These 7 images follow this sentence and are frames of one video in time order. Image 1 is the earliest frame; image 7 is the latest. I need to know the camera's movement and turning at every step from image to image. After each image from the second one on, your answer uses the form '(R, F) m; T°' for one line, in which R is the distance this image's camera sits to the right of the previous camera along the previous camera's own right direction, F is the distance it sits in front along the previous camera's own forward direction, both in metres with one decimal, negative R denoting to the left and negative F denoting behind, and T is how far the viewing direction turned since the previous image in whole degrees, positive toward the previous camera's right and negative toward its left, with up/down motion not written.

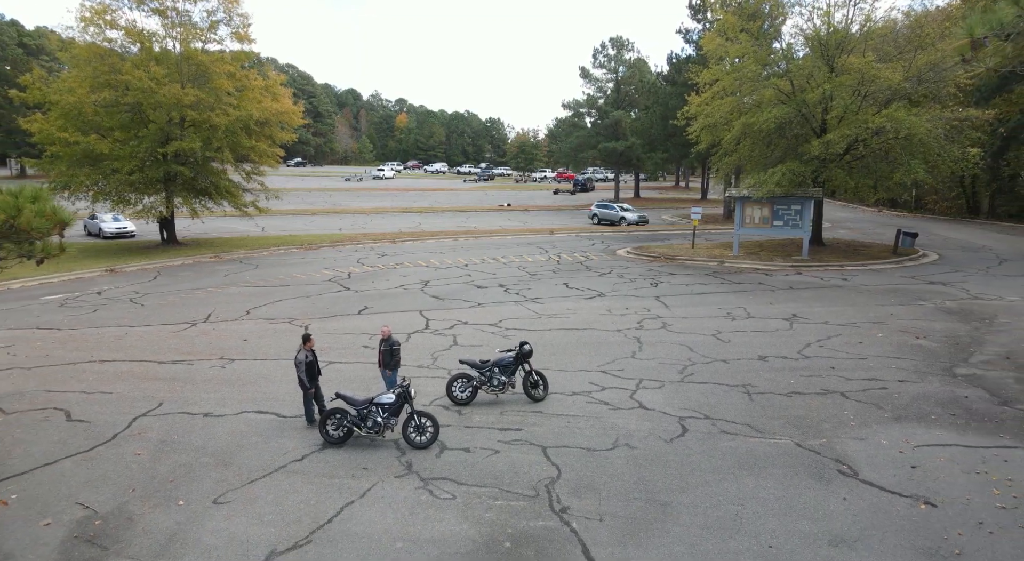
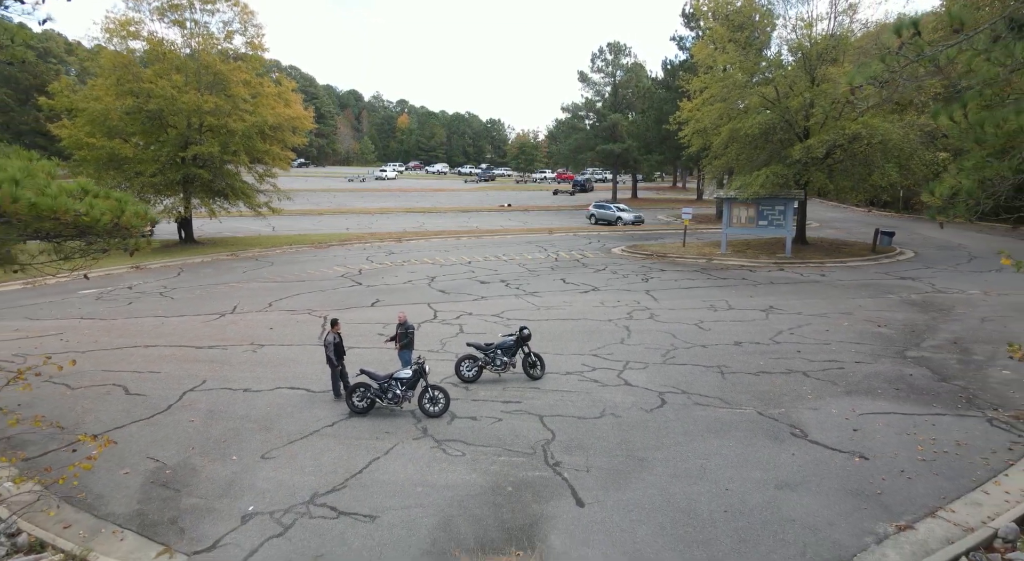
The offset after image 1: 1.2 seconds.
(0.0, -1.1) m; 0°
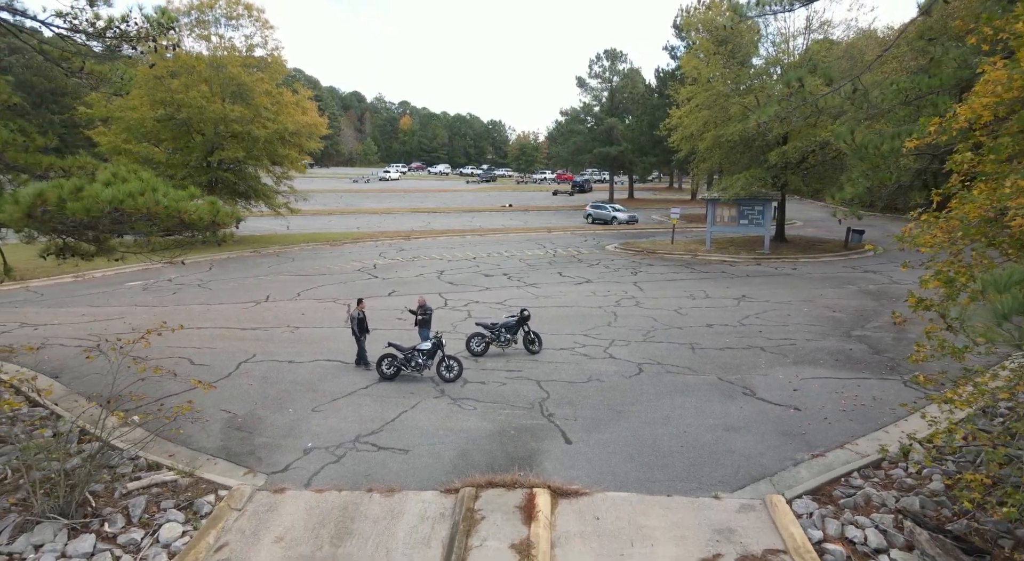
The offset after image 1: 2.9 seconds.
(0.0, -1.6) m; 0°
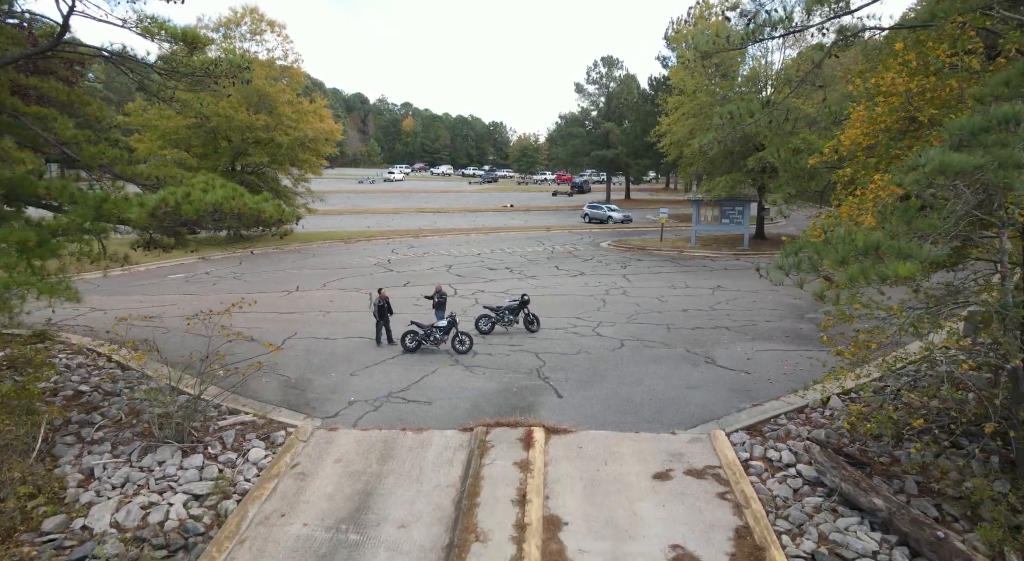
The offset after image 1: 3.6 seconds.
(0.0, -1.9) m; 0°
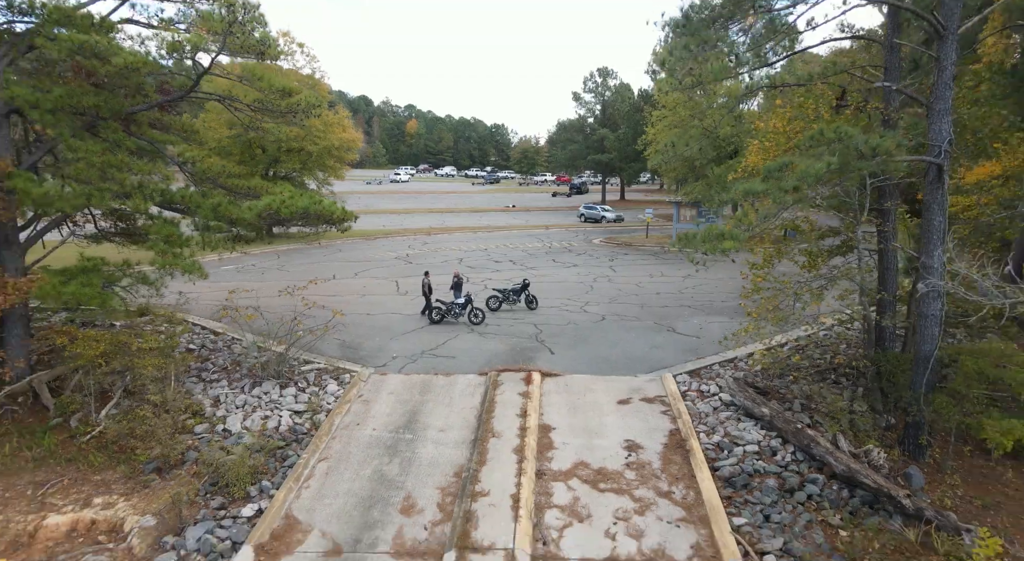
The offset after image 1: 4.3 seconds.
(-0.1, -3.0) m; 0°
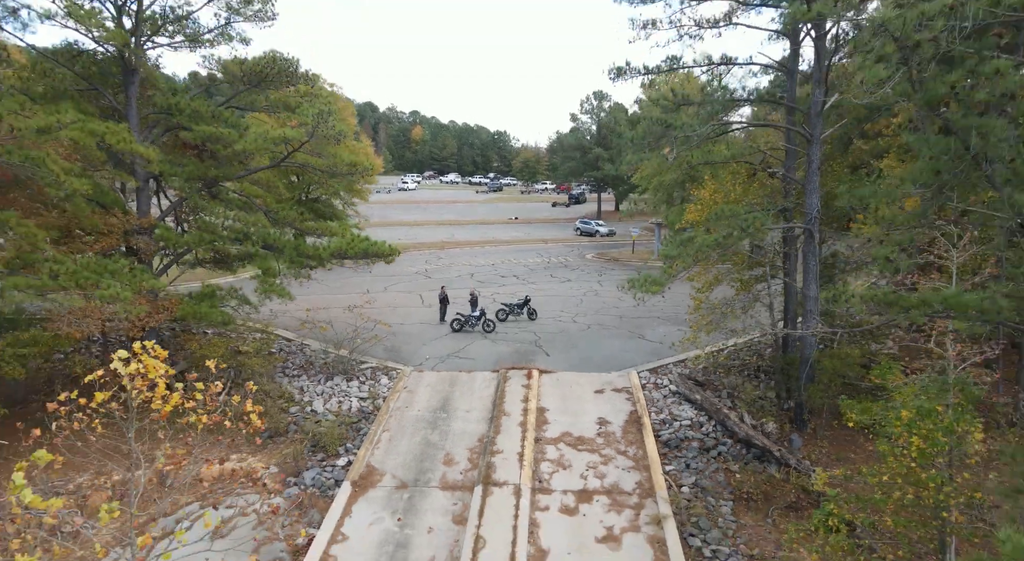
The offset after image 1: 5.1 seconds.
(-0.1, -3.7) m; 0°
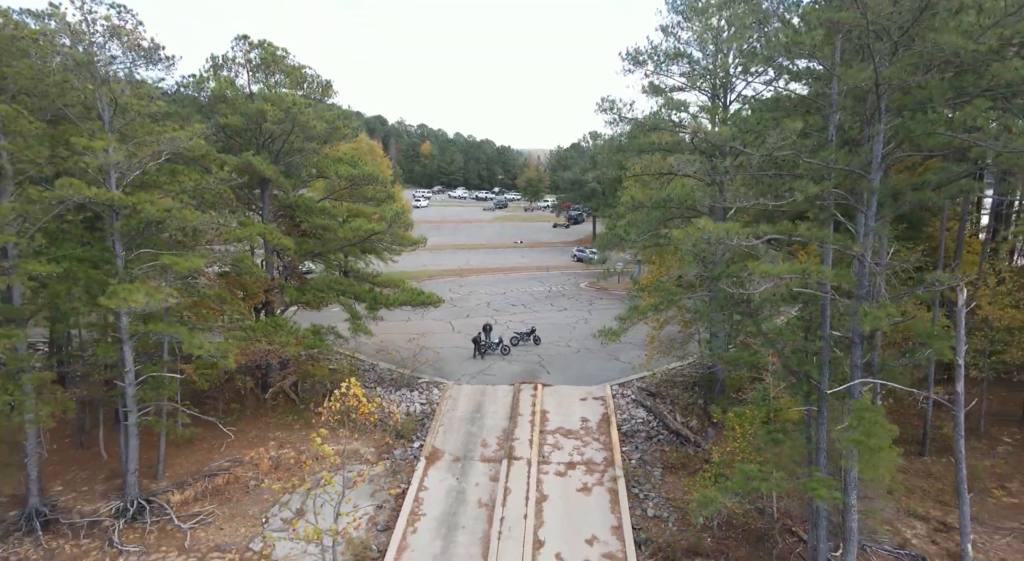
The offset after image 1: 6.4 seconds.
(-0.3, -6.4) m; 0°
